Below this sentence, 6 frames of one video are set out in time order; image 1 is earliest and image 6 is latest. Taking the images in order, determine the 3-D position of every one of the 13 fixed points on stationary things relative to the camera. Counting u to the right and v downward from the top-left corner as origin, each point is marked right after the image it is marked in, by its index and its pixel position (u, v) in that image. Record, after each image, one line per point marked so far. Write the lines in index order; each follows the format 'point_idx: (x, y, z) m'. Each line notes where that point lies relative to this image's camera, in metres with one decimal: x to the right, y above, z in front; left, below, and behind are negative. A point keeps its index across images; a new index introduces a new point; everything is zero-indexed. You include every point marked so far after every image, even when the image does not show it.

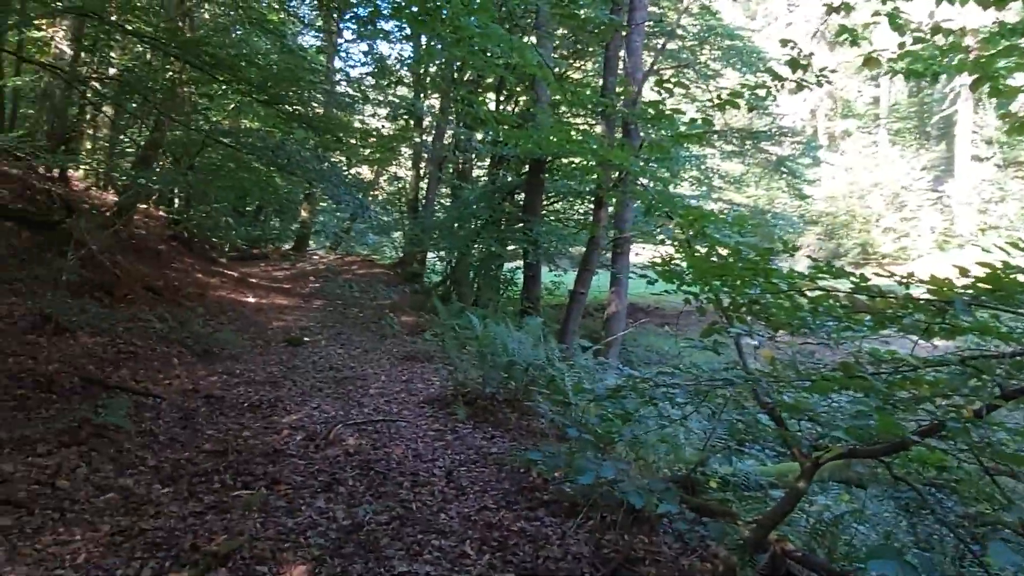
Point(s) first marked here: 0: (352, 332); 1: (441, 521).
0: (-2.3, -0.6, +10.1) m
1: (-0.4, -1.3, +4.0) m
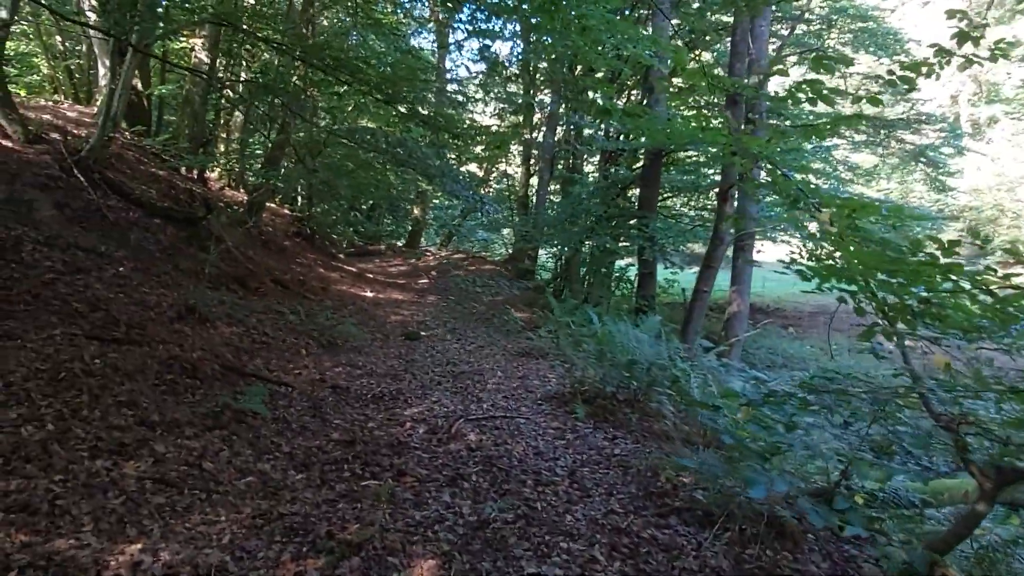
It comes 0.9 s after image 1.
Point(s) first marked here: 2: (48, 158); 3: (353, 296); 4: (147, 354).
0: (-0.6, -0.6, +10.2) m
1: (+0.3, -1.3, +3.9) m
2: (-5.1, +1.4, +7.7) m
3: (-2.6, -0.1, +11.3) m
4: (-2.7, -0.5, +5.2) m
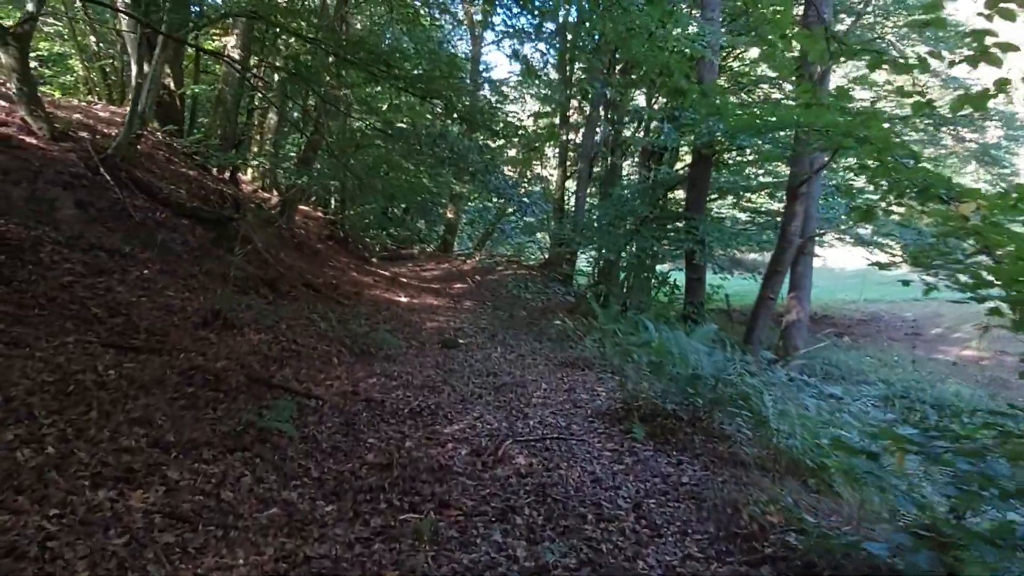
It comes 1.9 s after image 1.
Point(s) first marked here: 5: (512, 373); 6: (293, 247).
0: (-0.1, -0.6, +9.6) m
1: (+0.6, -1.3, +3.3) m
2: (-4.6, +1.4, +7.3) m
3: (-1.9, -0.2, +10.9) m
4: (-2.4, -0.5, +4.8) m
5: (0.0, -0.9, +7.5) m
6: (-3.8, +0.7, +12.2) m
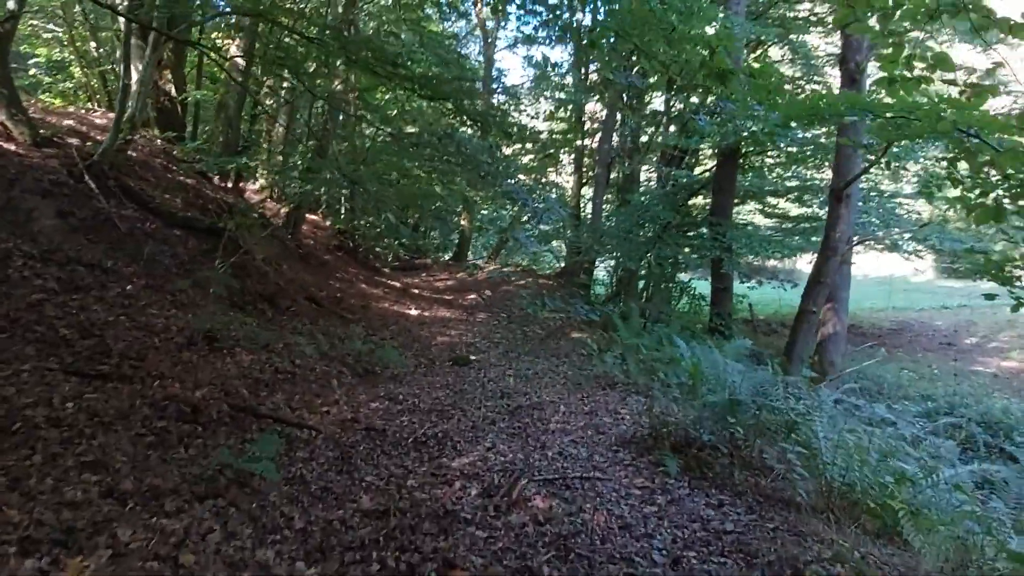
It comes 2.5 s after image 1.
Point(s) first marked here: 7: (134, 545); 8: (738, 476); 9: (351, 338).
0: (+0.1, -0.8, +9.0) m
1: (+0.7, -1.4, +2.7) m
2: (-4.5, +1.2, +6.9) m
3: (-1.7, -0.4, +10.3) m
4: (-2.3, -0.6, +4.3) m
5: (+0.2, -1.0, +6.9) m
6: (-3.6, +0.5, +11.7) m
7: (-1.6, -1.1, +2.9) m
8: (+1.5, -1.3, +4.6) m
9: (-1.8, -0.6, +7.8) m
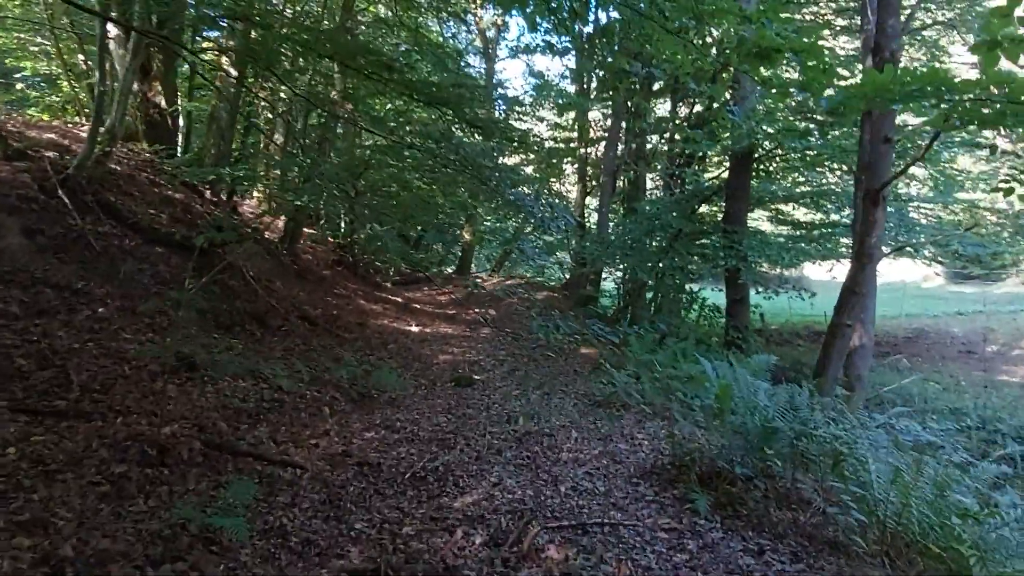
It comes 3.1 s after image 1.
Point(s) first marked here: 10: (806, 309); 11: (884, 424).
0: (+0.2, -1.0, +8.5) m
1: (+0.7, -1.5, +2.2) m
2: (-4.4, +1.0, +6.4) m
3: (-1.6, -0.6, +9.8) m
4: (-2.2, -0.8, +3.8) m
5: (+0.2, -1.2, +6.4) m
6: (-3.5, +0.2, +11.3) m
7: (-1.5, -1.2, +2.4) m
8: (+1.6, -1.3, +4.1) m
9: (-1.7, -0.7, +7.3) m
10: (+7.3, -0.5, +17.4) m
11: (+3.1, -1.1, +5.8) m
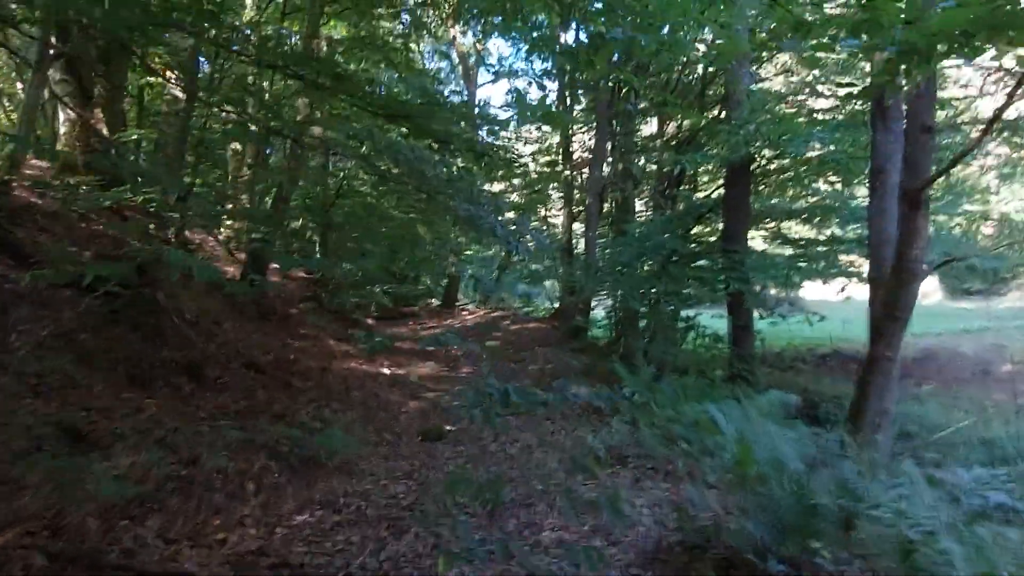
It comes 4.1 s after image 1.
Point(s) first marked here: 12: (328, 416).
0: (0.0, -1.3, +7.5) m
1: (+0.6, -1.6, +1.1) m
2: (-4.7, +0.6, +5.4) m
3: (-1.9, -1.1, +8.8) m
4: (-2.4, -1.0, +2.7) m
5: (0.0, -1.5, +5.3) m
6: (-3.8, -0.4, +10.2) m
7: (-1.7, -1.3, +1.3) m
8: (+1.4, -1.5, +3.1) m
9: (-2.0, -1.1, +6.3) m
10: (+7.0, -1.0, +16.4) m
11: (+2.9, -1.3, +4.8) m
12: (-1.7, -1.2, +6.5) m
